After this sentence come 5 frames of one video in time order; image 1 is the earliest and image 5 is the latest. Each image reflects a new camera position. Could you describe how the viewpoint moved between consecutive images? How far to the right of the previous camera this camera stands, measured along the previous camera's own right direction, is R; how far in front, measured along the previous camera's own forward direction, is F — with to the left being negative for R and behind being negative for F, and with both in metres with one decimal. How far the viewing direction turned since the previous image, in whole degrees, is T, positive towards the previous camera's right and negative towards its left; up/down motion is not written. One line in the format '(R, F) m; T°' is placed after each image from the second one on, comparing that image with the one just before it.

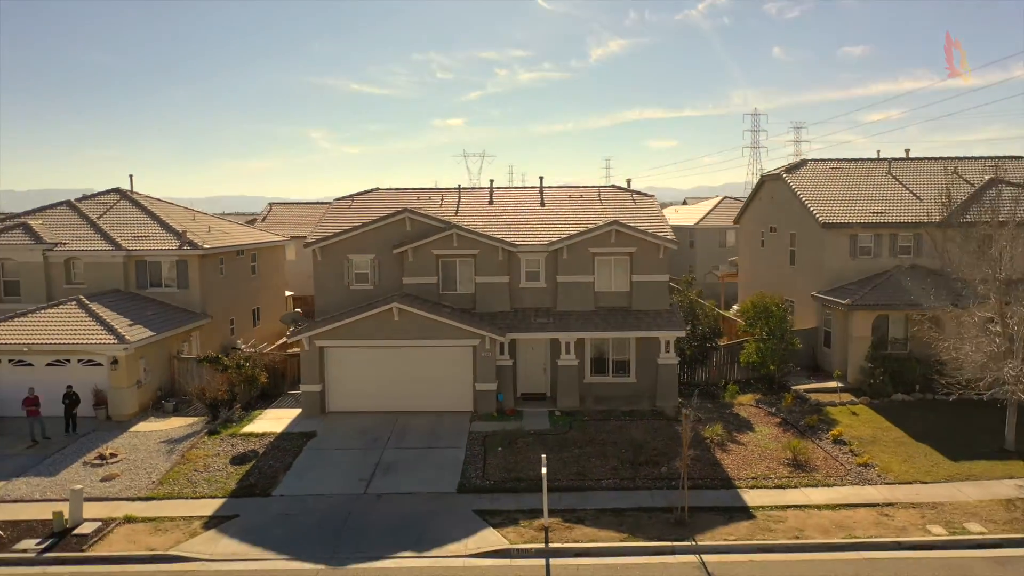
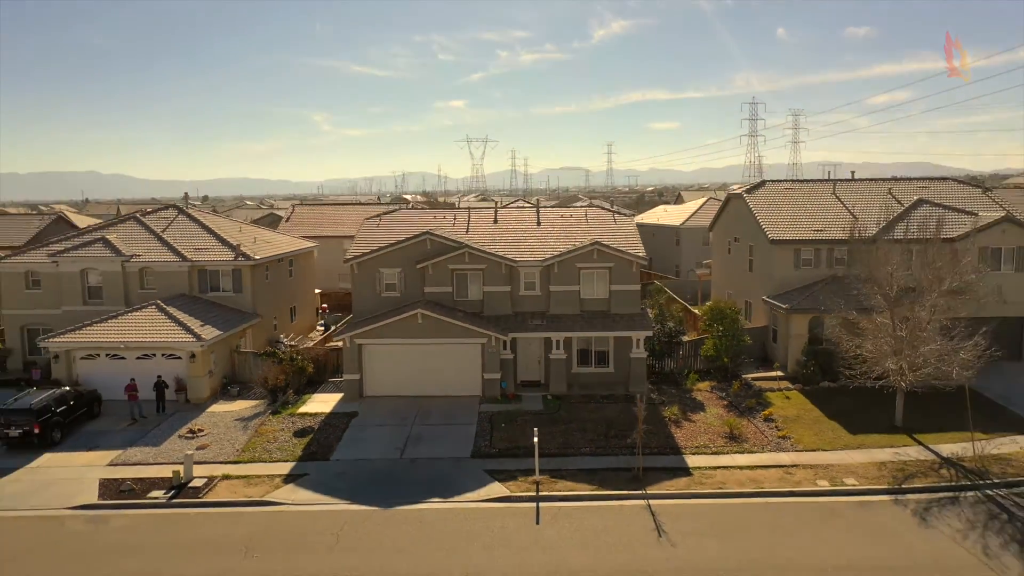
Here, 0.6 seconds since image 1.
(0.0, -3.2) m; 0°
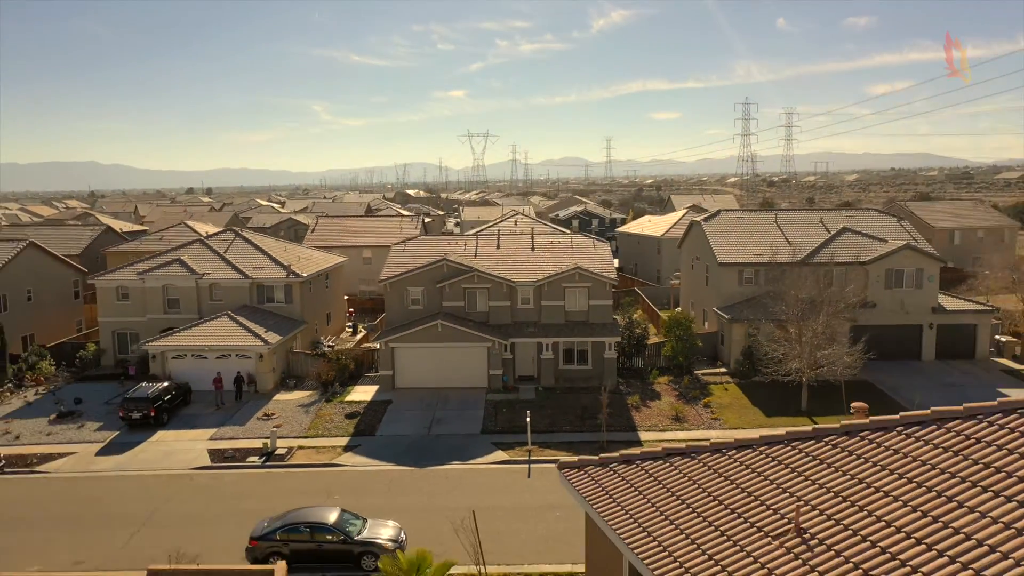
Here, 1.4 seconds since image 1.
(0.0, -4.5) m; 0°
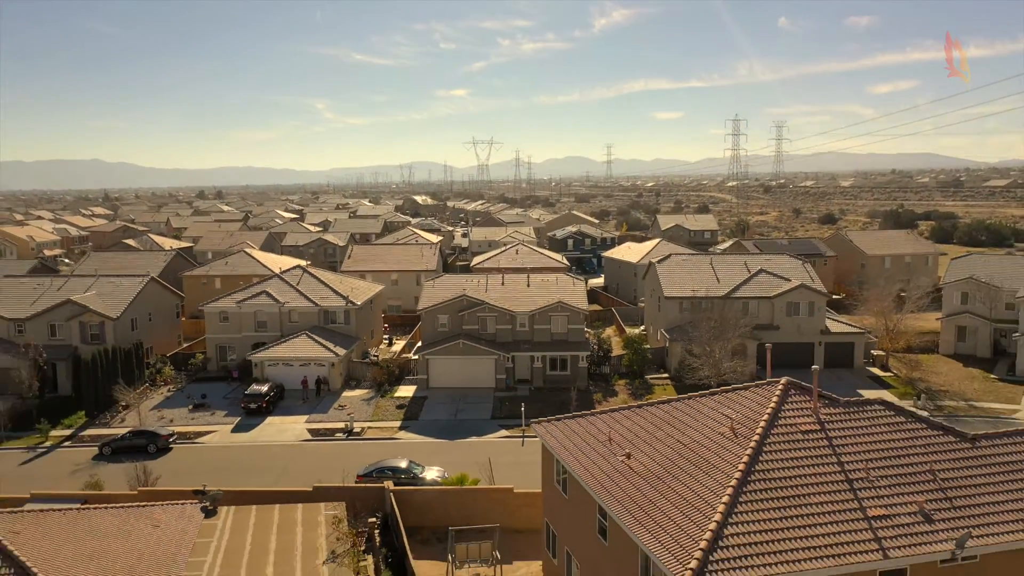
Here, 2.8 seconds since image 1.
(+0.1, -8.4) m; 0°
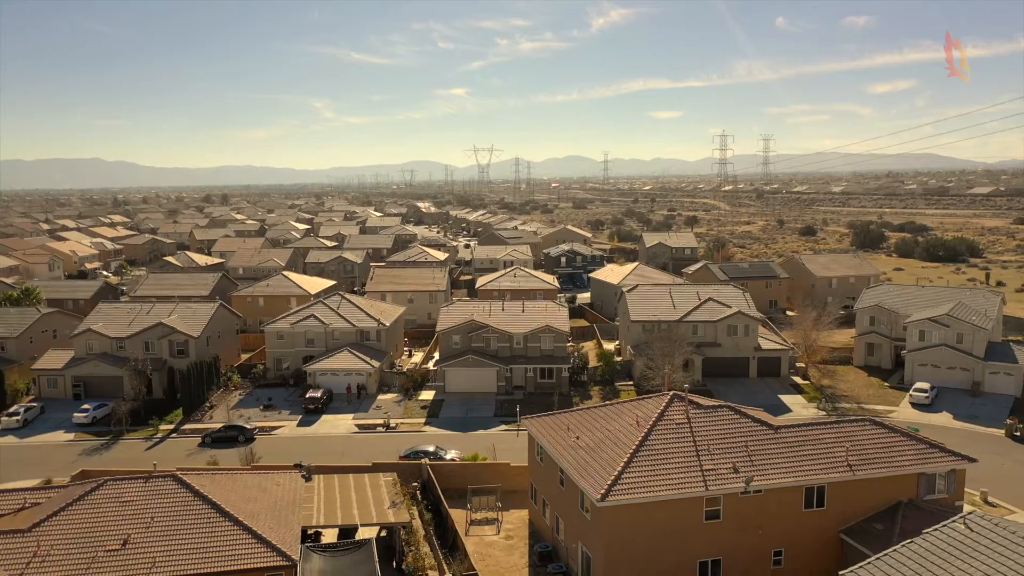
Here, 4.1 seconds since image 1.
(+0.1, -8.3) m; 0°
